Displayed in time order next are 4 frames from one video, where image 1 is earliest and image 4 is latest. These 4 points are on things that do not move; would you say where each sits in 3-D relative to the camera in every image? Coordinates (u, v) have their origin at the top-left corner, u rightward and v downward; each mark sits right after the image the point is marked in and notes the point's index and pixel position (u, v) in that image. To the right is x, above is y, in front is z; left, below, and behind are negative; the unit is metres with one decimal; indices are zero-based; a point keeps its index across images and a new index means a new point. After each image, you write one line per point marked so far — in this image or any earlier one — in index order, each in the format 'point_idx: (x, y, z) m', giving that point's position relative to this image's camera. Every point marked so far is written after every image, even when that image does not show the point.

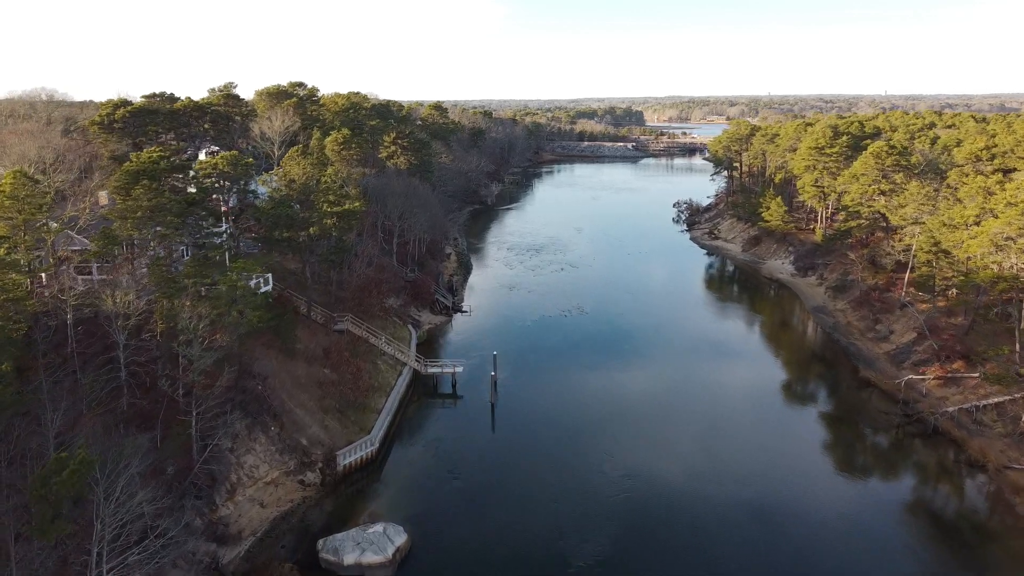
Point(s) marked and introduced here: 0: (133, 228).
0: (-8.7, +1.4, +18.2) m
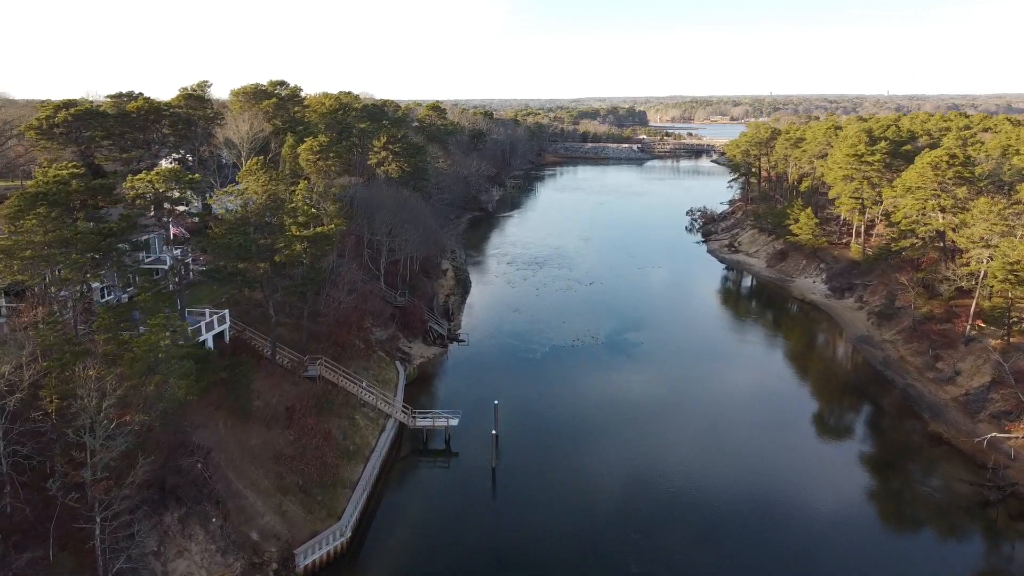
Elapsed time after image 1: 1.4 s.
0: (-8.5, +0.3, +13.9) m
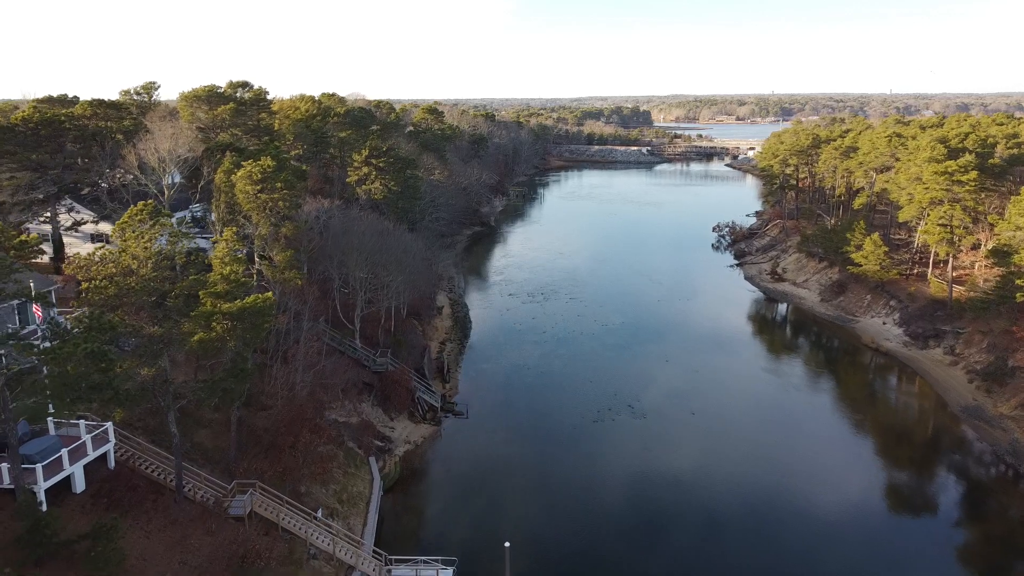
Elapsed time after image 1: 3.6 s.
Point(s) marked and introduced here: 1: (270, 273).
0: (-8.2, -1.5, +7.1) m
1: (-5.7, +0.3, +18.7) m
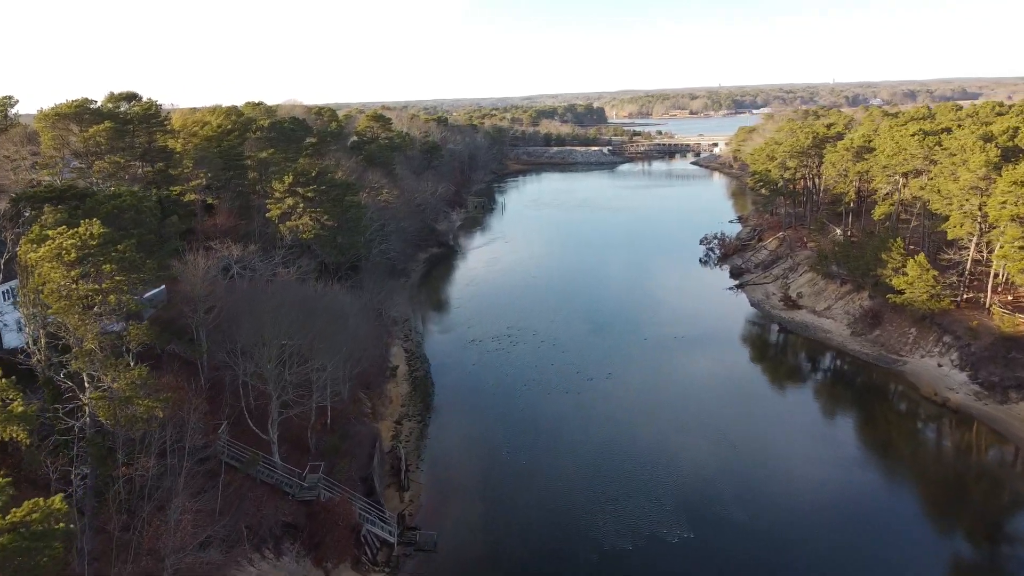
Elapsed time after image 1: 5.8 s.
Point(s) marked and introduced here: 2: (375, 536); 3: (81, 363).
0: (-7.6, -3.7, -0.3) m
1: (-5.8, -1.7, +11.4) m
2: (-3.0, -5.5, +17.9) m
3: (-6.2, -1.0, +11.6) m
